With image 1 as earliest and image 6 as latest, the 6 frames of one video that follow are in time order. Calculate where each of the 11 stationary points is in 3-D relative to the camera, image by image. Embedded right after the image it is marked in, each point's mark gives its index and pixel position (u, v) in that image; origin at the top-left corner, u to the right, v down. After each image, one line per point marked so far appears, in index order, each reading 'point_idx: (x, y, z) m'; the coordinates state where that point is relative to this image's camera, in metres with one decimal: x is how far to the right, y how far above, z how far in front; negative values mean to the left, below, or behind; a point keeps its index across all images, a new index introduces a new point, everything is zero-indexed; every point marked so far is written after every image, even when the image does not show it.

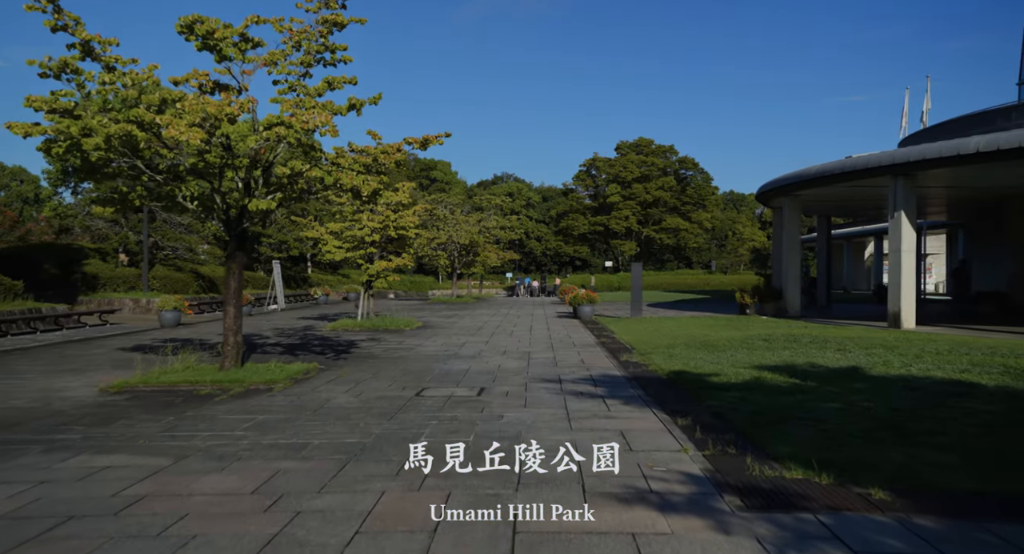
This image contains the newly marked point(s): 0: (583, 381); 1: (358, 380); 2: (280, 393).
0: (+1.0, -1.5, +9.7) m
1: (-2.2, -1.5, +9.7) m
2: (-2.9, -1.5, +8.7) m
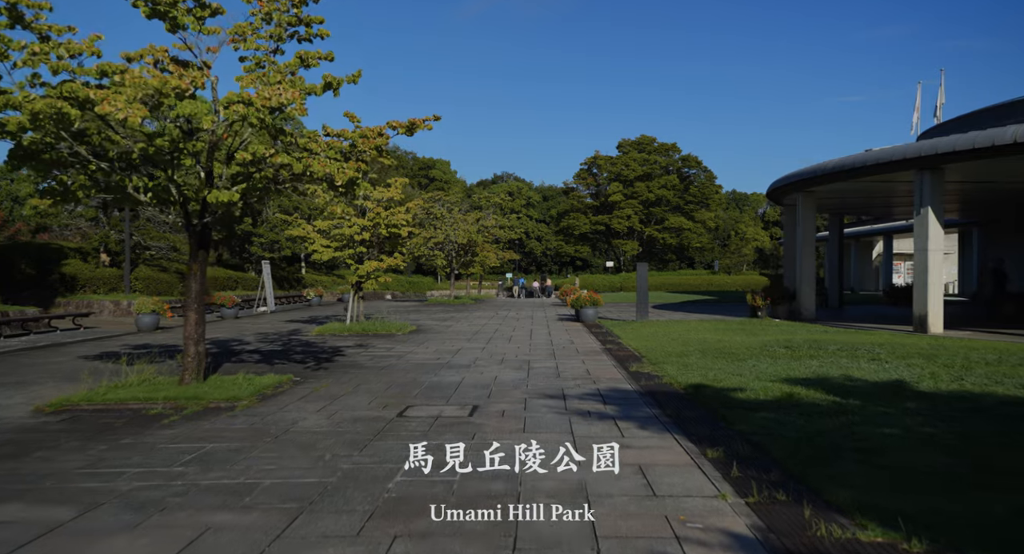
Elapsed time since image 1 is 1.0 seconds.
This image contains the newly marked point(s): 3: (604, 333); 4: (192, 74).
0: (+1.0, -1.5, +8.6) m
1: (-2.2, -1.5, +8.6) m
2: (-3.0, -1.5, +7.5) m
3: (+2.3, -1.4, +17.1) m
4: (-3.5, +2.2, +7.5) m
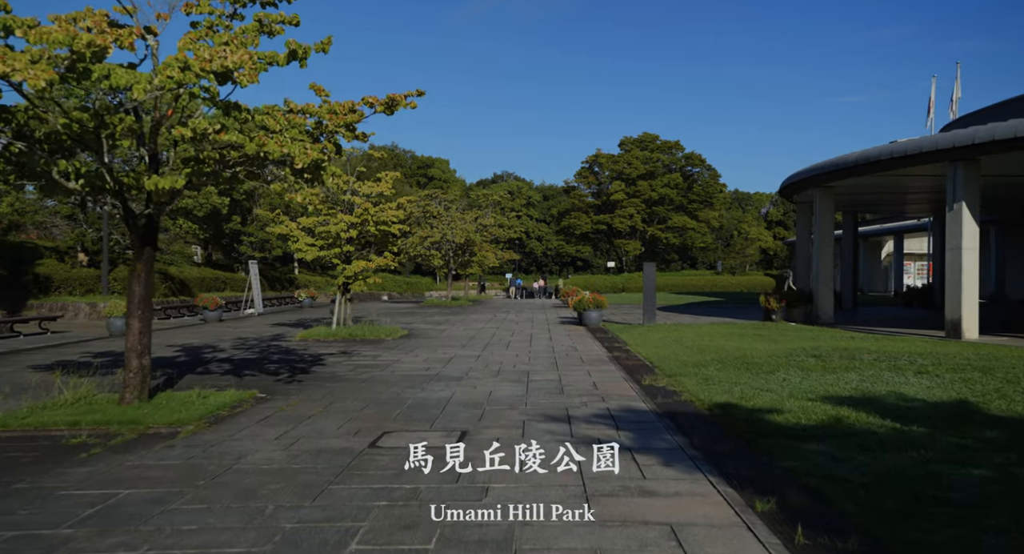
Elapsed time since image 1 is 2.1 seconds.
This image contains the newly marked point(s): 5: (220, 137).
0: (+0.9, -1.5, +7.3) m
1: (-2.3, -1.5, +7.3) m
2: (-3.0, -1.5, +6.3) m
3: (+2.3, -1.4, +15.9) m
4: (-3.6, +2.2, +6.2) m
5: (-2.7, +1.3, +6.2) m
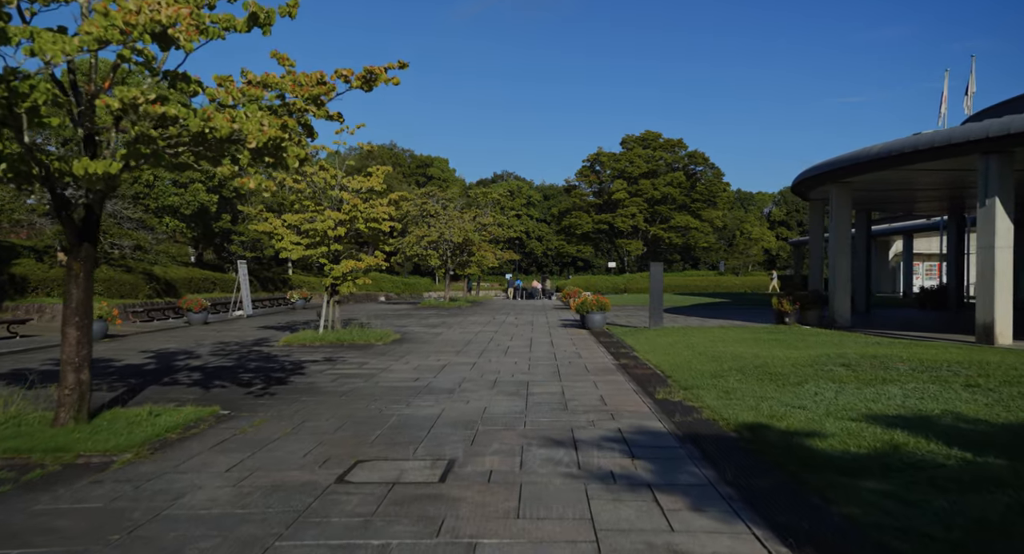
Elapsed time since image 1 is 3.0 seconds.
0: (+0.9, -1.5, +6.3) m
1: (-2.3, -1.5, +6.3) m
2: (-3.1, -1.5, +5.2) m
3: (+2.2, -1.4, +14.8) m
4: (-3.6, +2.2, +5.2) m
5: (-2.7, +1.3, +5.2) m
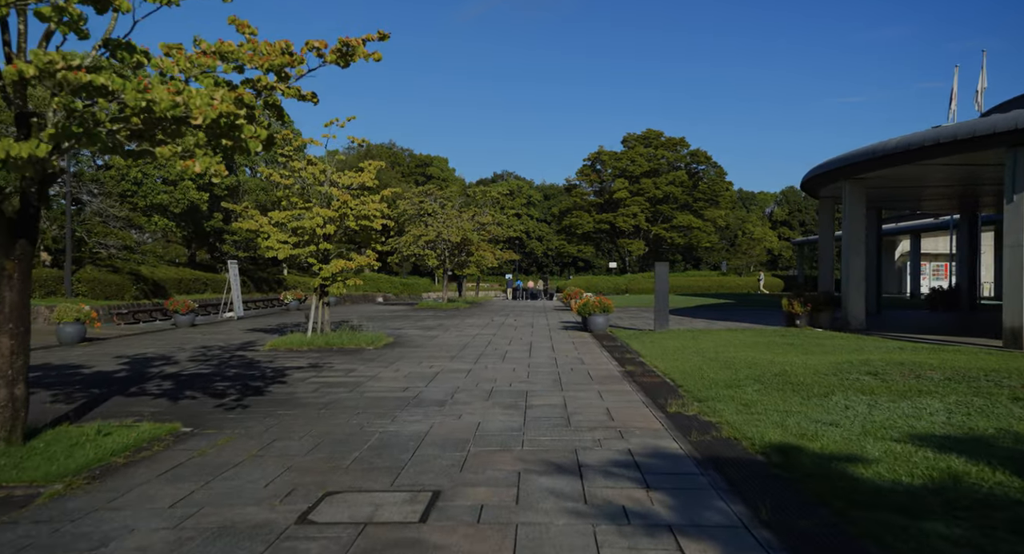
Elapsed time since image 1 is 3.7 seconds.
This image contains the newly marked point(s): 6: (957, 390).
0: (+0.9, -1.5, +5.4) m
1: (-2.3, -1.5, +5.5) m
2: (-3.1, -1.5, +4.4) m
3: (+2.2, -1.5, +14.0) m
4: (-3.6, +2.2, +4.4) m
5: (-2.7, +1.3, +4.4) m
6: (+5.1, -1.3, +7.9) m
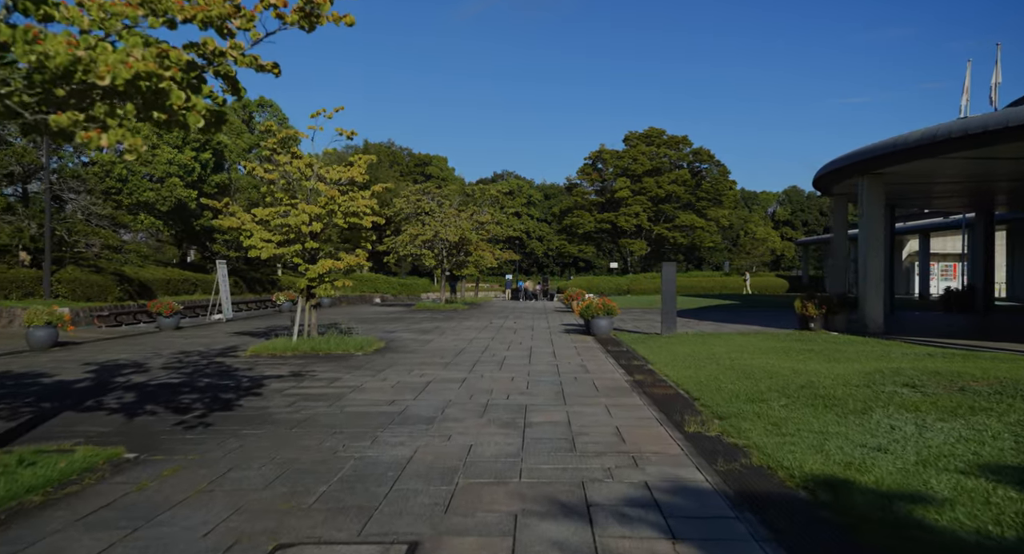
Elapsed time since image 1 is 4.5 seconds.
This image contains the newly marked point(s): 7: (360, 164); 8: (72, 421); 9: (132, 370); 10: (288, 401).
0: (+0.8, -1.6, +4.5) m
1: (-2.4, -1.6, +4.6) m
2: (-3.1, -1.5, +3.5) m
3: (+2.2, -1.5, +13.1) m
4: (-3.7, +2.2, +3.5) m
5: (-2.8, +1.3, +3.4) m
6: (+5.1, -1.3, +6.9) m
7: (-3.3, +2.5, +14.9) m
8: (-4.8, -1.5, +7.4) m
9: (-6.3, -1.5, +11.4) m
10: (-2.8, -1.6, +8.6) m
